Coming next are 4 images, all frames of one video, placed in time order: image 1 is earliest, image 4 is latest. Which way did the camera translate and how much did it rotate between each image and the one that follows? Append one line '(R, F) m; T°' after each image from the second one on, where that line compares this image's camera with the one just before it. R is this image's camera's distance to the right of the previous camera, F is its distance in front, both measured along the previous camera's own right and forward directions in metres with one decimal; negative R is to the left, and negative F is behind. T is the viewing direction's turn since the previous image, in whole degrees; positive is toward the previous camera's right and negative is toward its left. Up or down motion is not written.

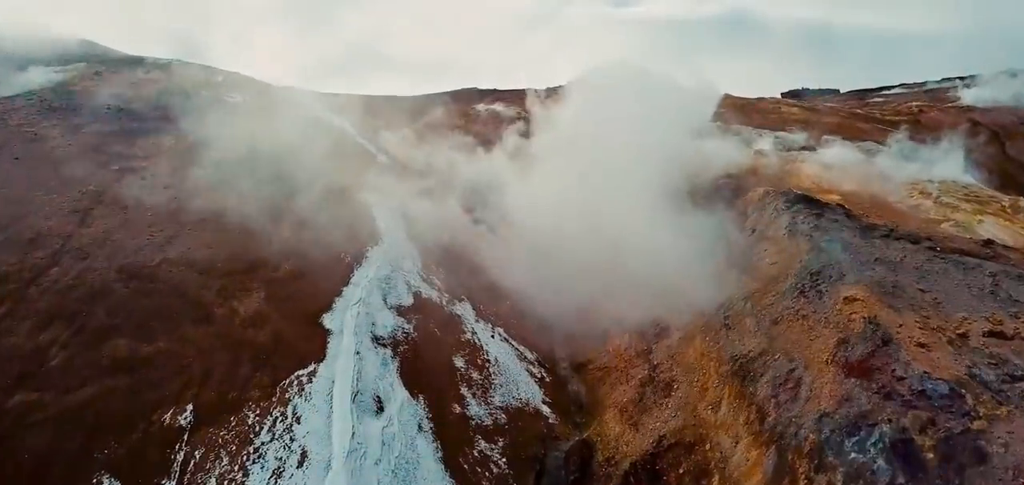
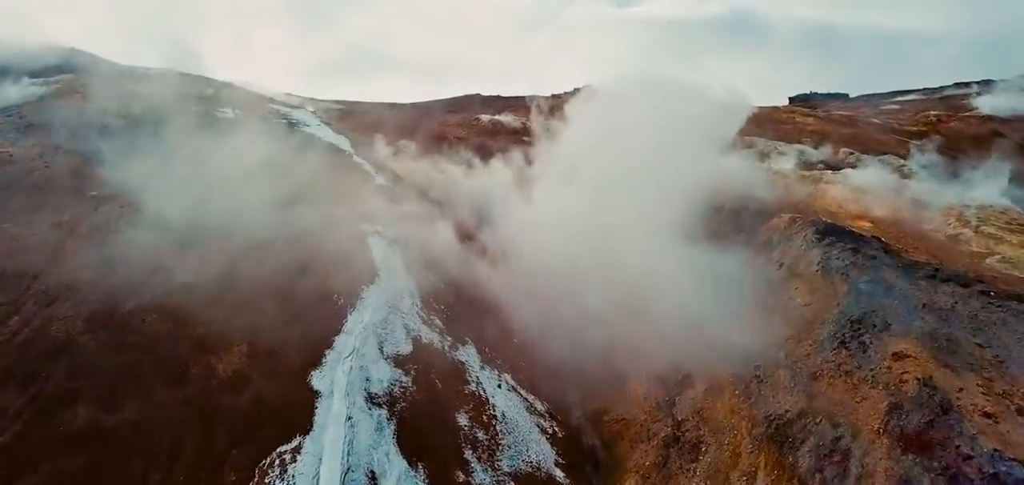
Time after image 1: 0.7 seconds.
(-0.3, +3.2) m; 0°
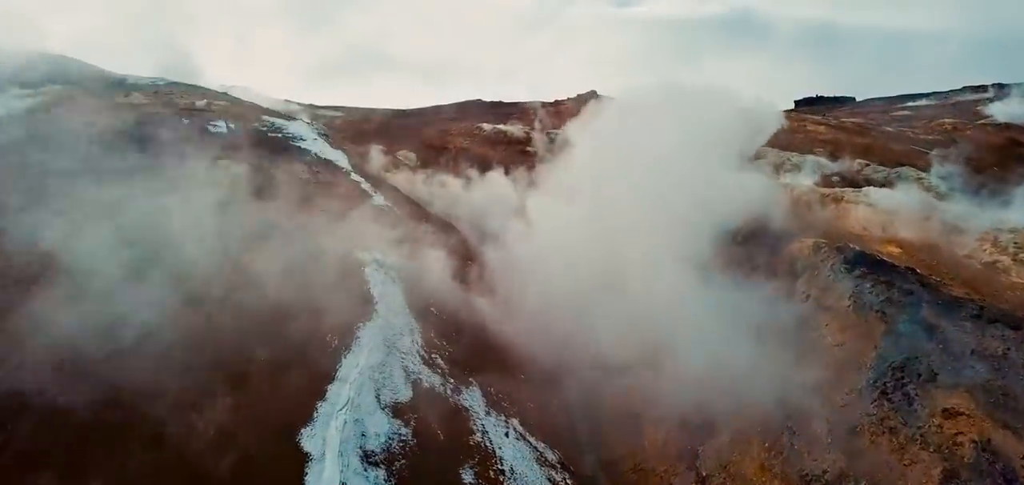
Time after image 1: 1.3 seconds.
(-0.3, +2.7) m; 0°
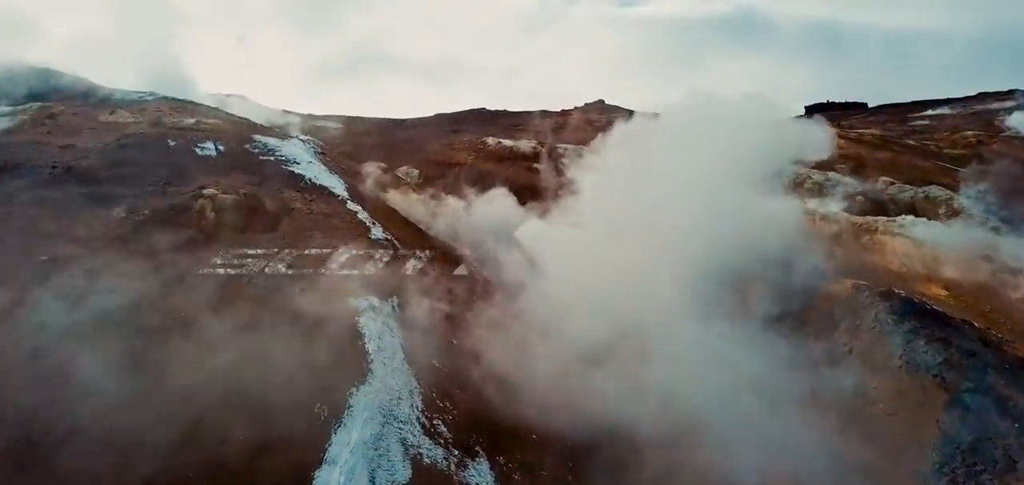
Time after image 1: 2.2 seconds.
(-0.3, +3.6) m; 0°
